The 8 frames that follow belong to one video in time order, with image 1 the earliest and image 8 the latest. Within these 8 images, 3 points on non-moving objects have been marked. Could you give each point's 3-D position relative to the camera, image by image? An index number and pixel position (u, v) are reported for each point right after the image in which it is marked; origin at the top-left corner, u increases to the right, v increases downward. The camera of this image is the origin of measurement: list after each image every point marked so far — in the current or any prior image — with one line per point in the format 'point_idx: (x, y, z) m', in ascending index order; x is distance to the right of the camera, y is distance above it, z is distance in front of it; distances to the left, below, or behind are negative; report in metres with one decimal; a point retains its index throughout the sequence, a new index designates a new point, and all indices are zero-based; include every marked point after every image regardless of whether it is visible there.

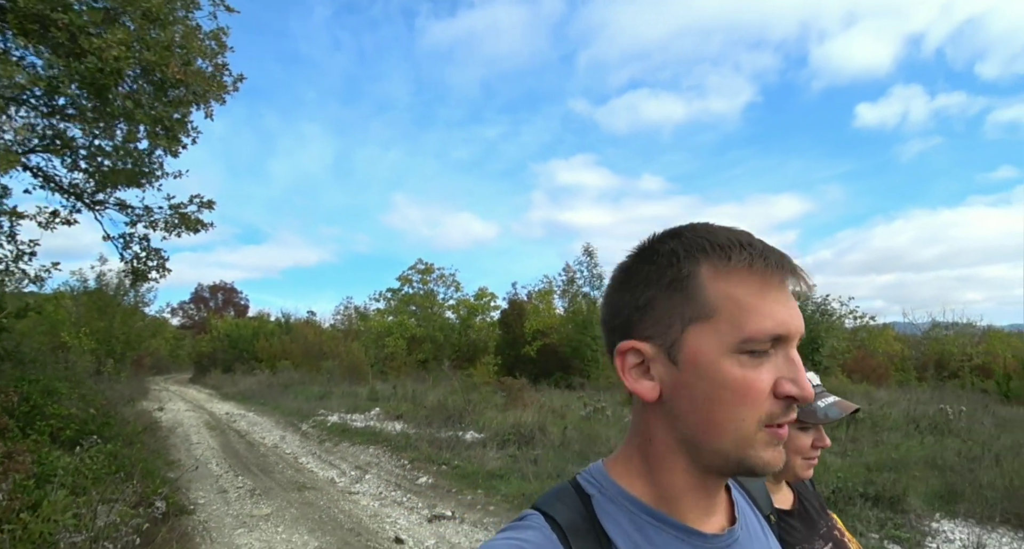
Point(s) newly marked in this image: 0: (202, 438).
0: (-7.5, -3.6, +15.1) m
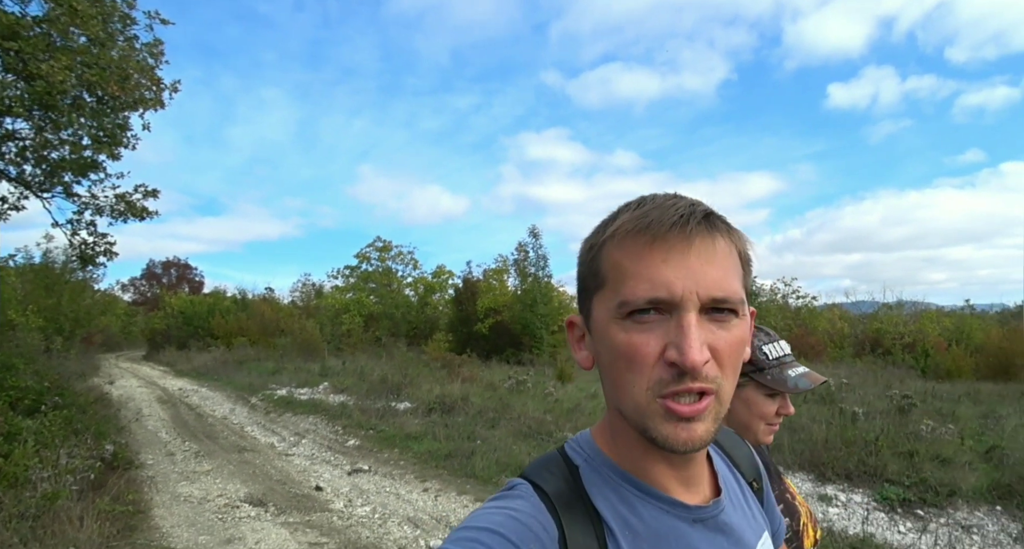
0: (-8.7, -3.1, +15.4) m
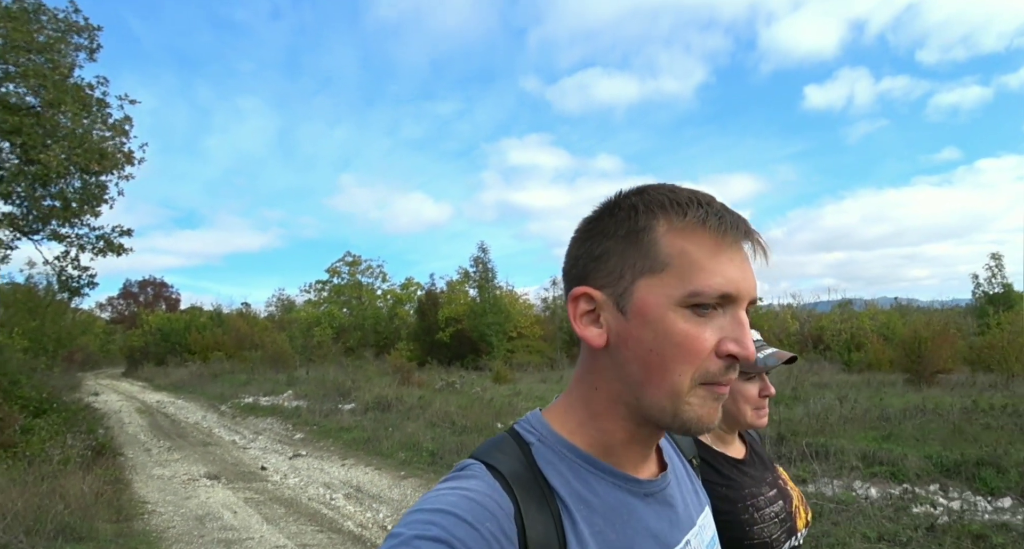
0: (-9.7, -3.6, +16.4) m
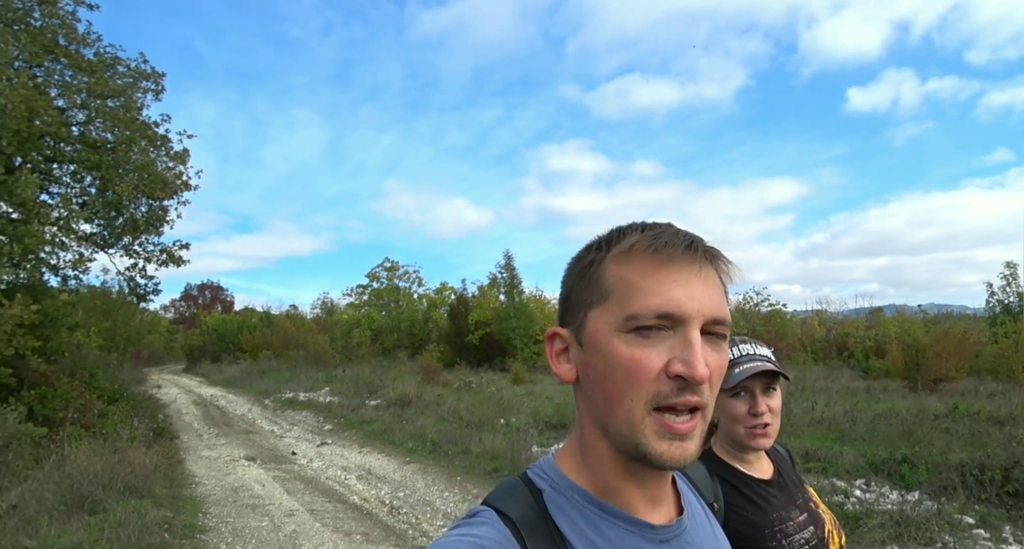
0: (-8.9, -3.7, +17.7) m
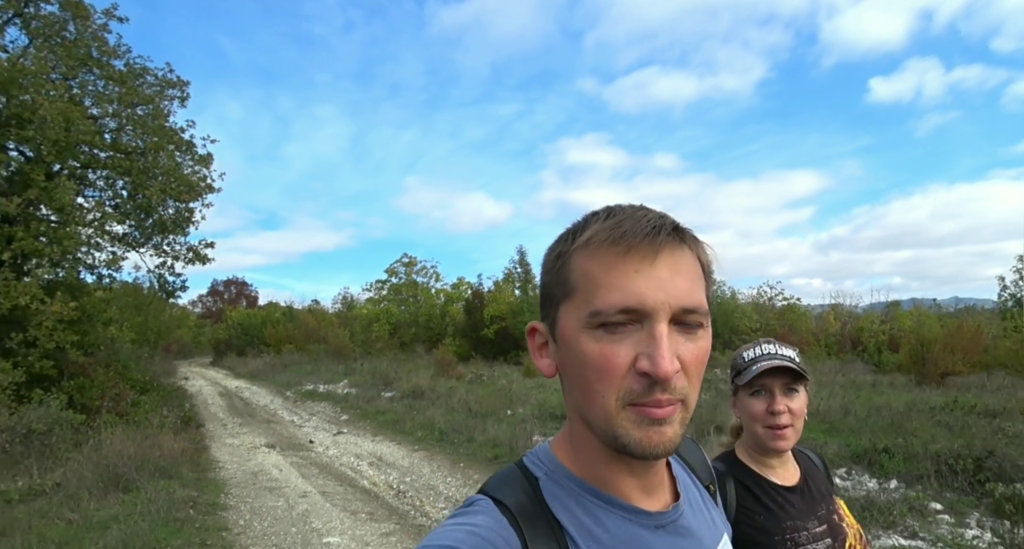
0: (-8.5, -3.6, +18.3) m
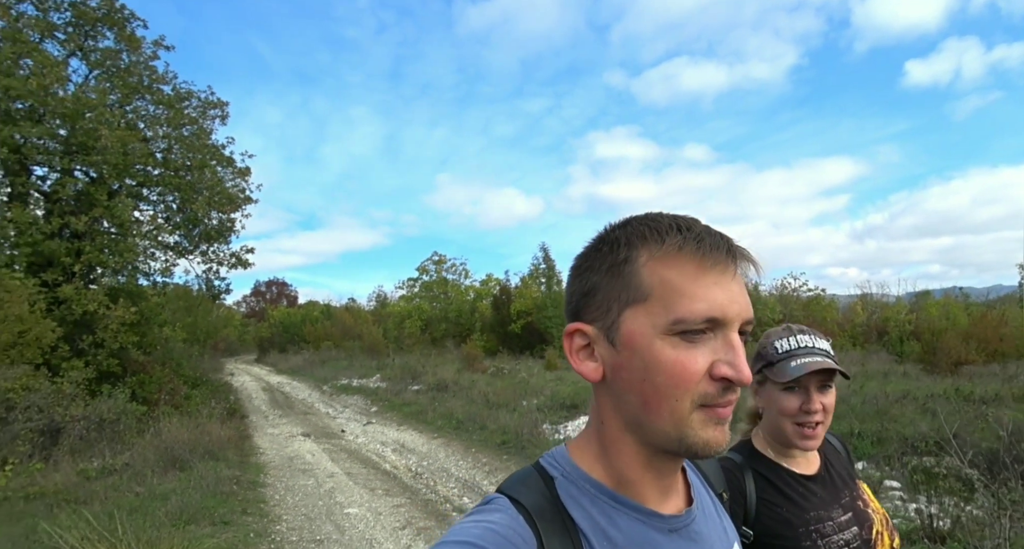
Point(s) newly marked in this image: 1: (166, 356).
0: (-7.6, -3.7, +19.3) m
1: (-9.0, -2.1, +16.4) m
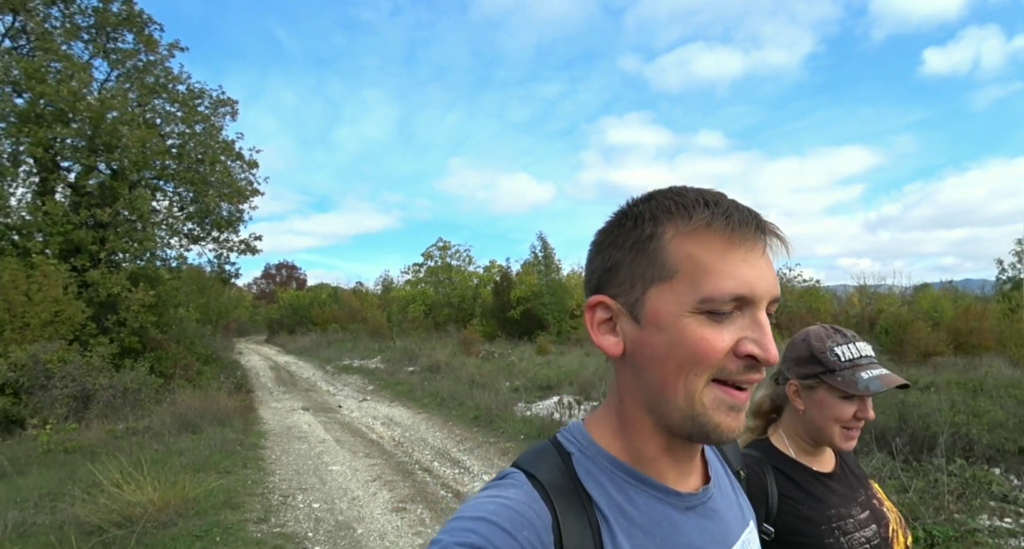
0: (-7.7, -3.2, +20.1) m
1: (-9.0, -1.6, +17.2) m
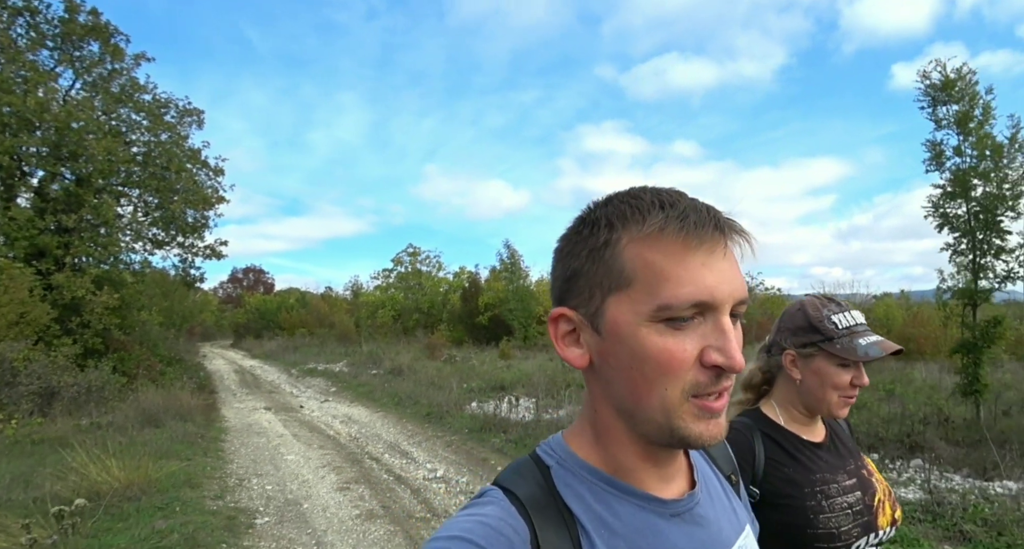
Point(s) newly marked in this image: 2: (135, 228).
0: (-8.7, -3.3, +20.1) m
1: (-10.0, -1.7, +17.2) m
2: (-9.6, +1.4, +16.2) m
